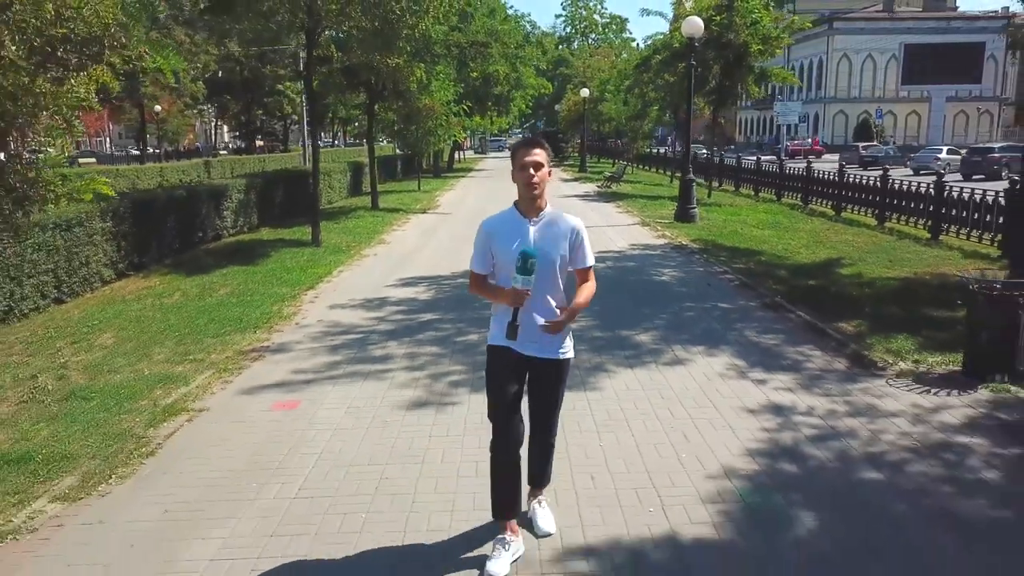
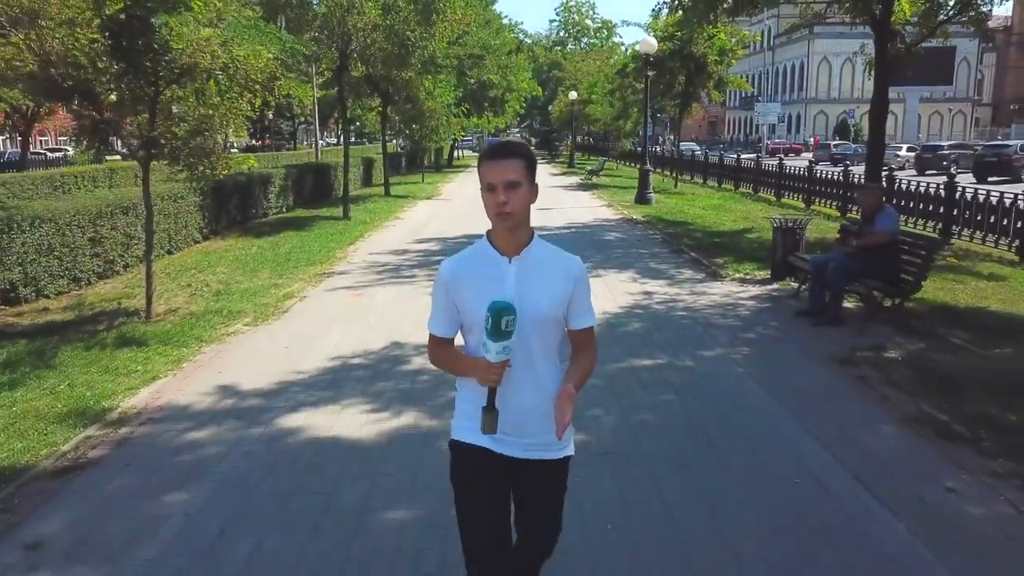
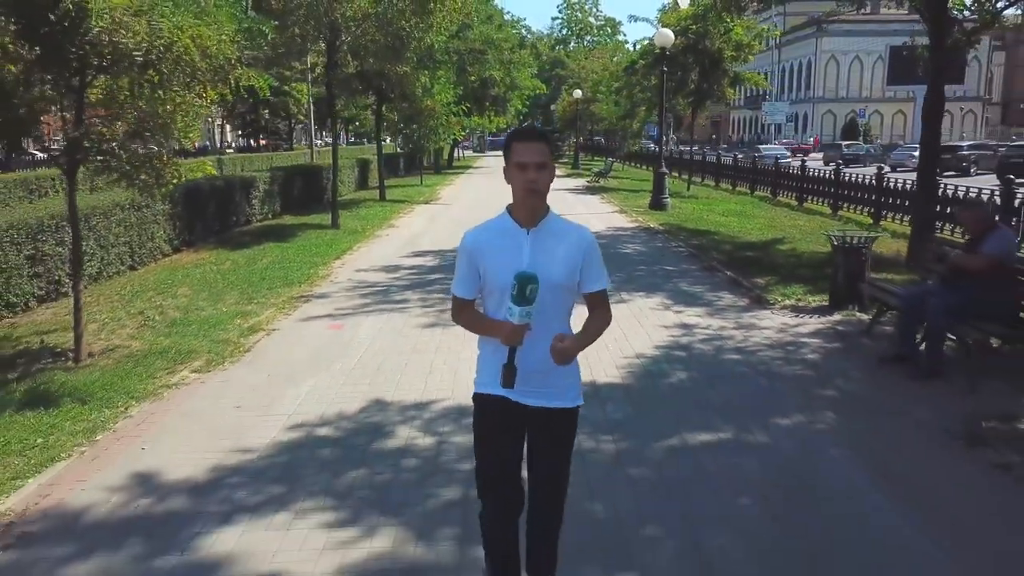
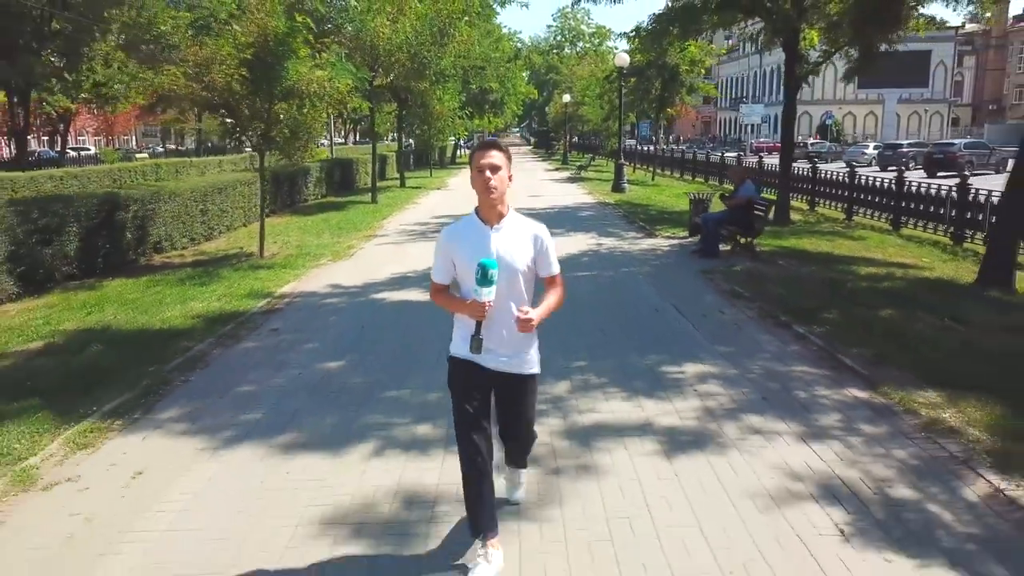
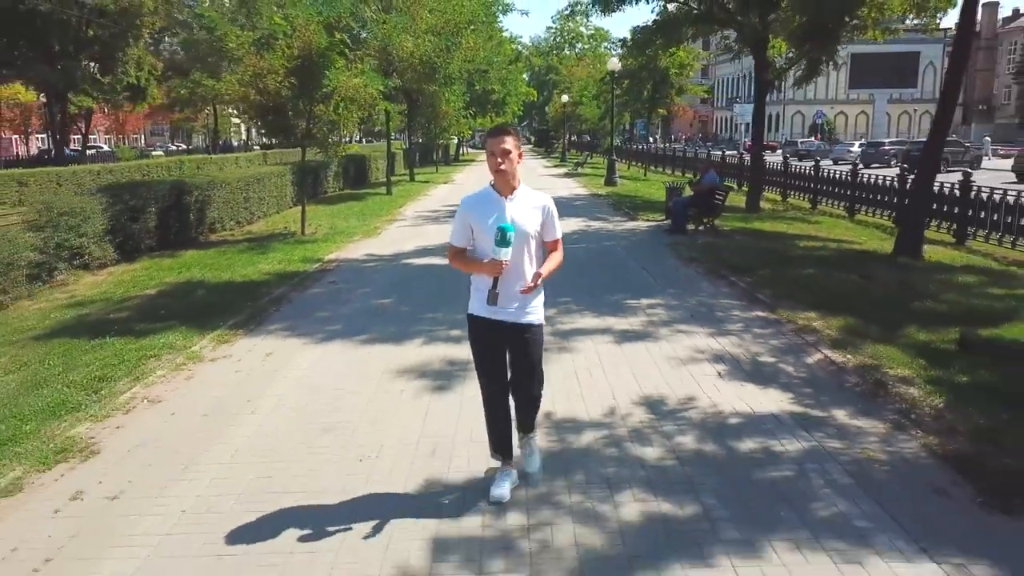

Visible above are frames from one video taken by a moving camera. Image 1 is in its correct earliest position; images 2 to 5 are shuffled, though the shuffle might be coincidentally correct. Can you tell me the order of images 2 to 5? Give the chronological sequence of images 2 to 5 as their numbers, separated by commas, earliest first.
3, 2, 4, 5
